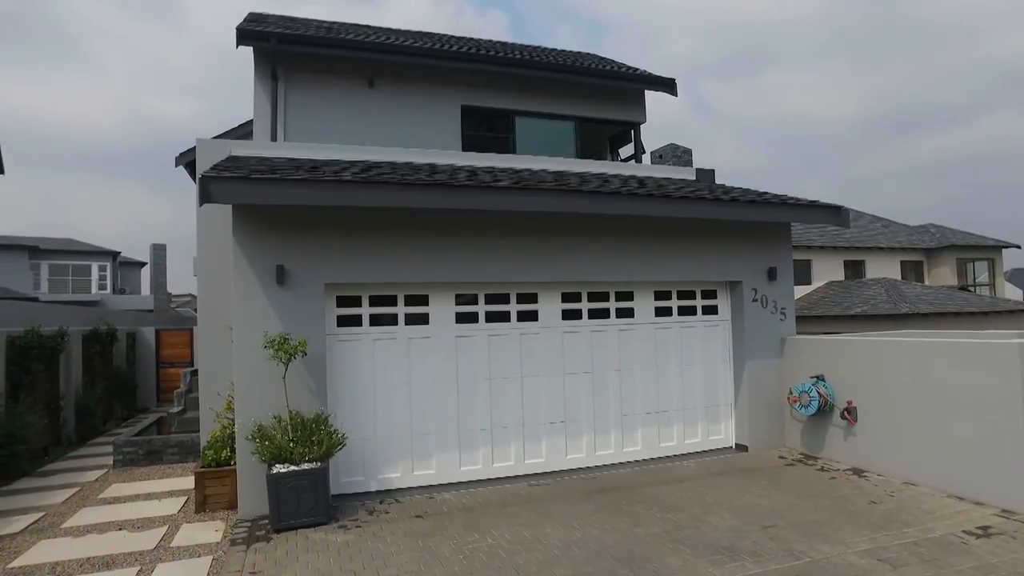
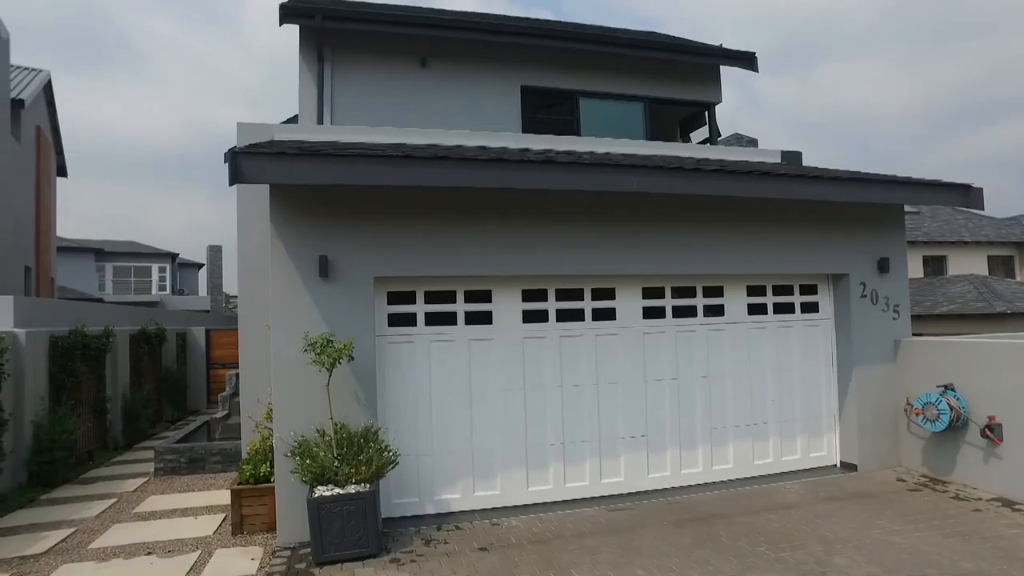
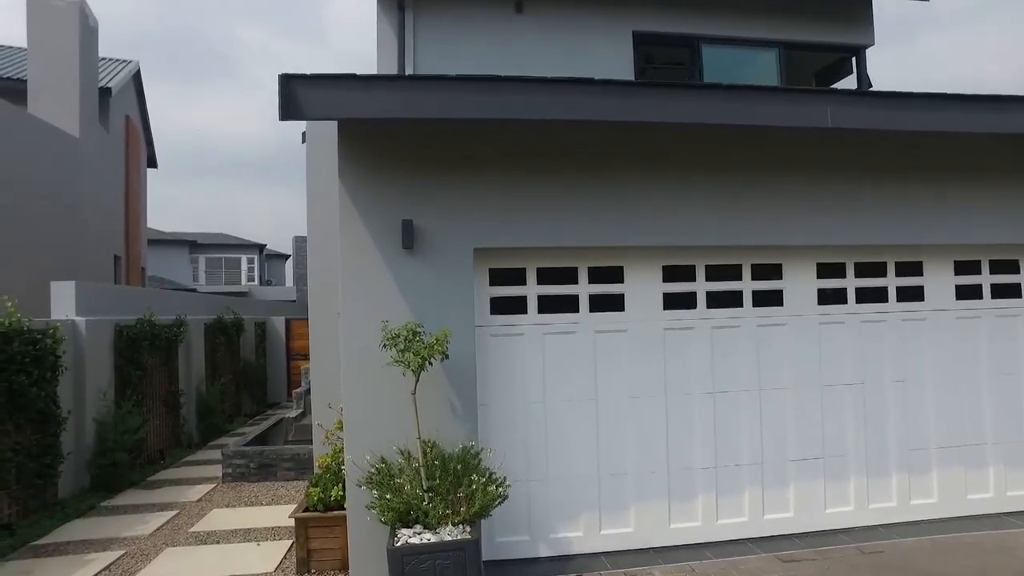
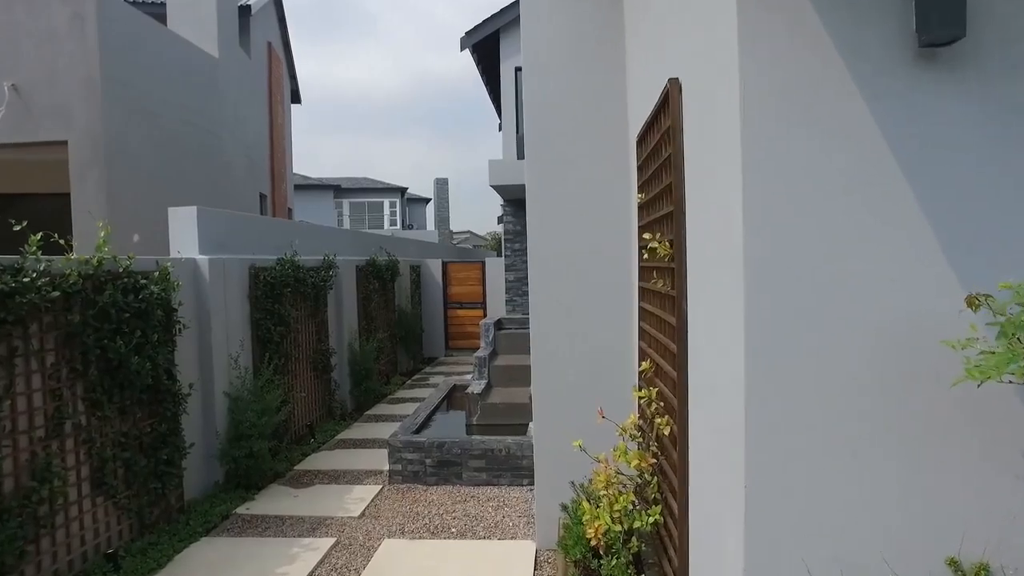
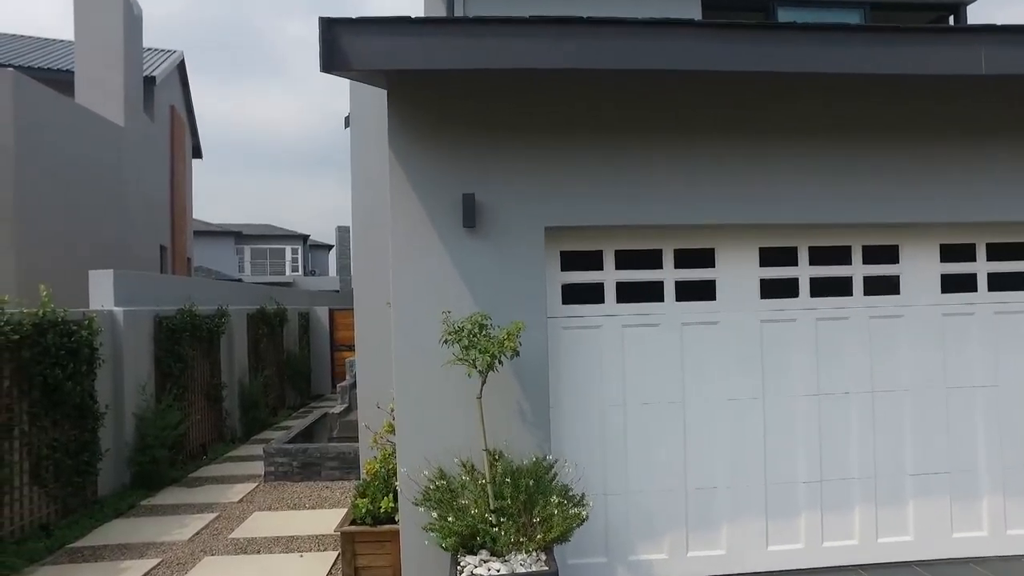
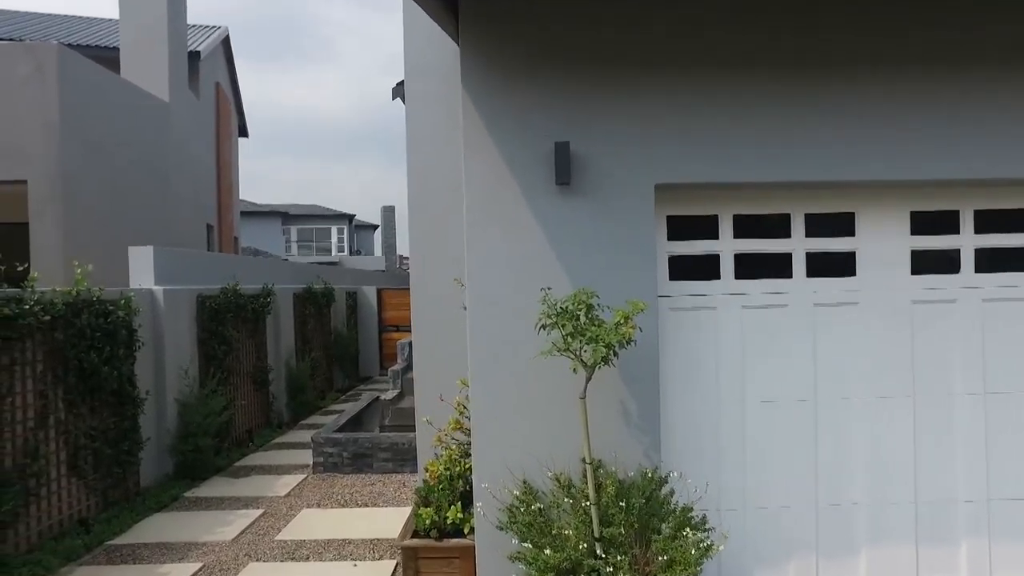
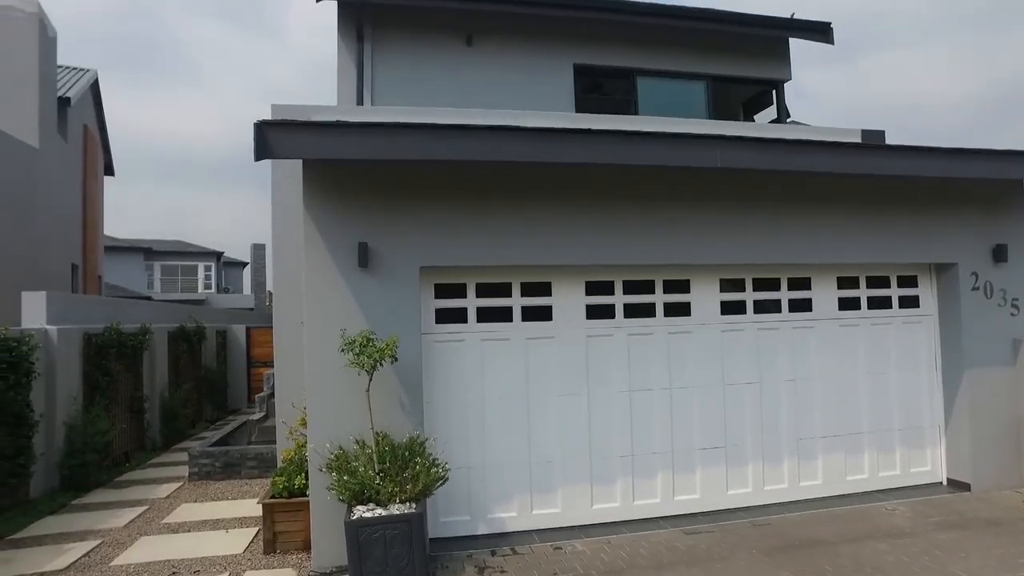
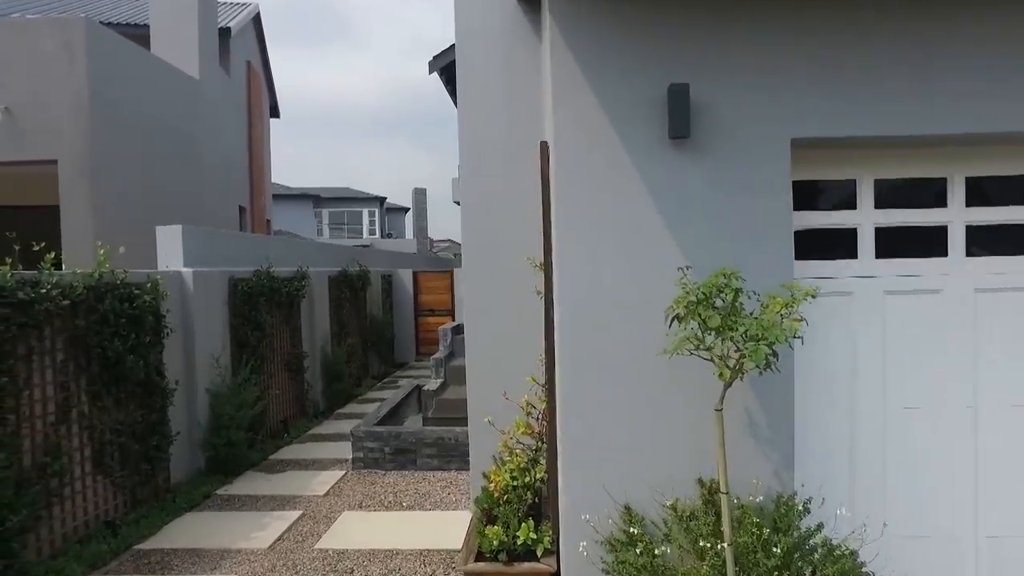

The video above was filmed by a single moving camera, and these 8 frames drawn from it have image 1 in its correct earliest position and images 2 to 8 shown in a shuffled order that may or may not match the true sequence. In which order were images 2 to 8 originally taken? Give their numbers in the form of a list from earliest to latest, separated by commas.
2, 7, 3, 5, 6, 8, 4
